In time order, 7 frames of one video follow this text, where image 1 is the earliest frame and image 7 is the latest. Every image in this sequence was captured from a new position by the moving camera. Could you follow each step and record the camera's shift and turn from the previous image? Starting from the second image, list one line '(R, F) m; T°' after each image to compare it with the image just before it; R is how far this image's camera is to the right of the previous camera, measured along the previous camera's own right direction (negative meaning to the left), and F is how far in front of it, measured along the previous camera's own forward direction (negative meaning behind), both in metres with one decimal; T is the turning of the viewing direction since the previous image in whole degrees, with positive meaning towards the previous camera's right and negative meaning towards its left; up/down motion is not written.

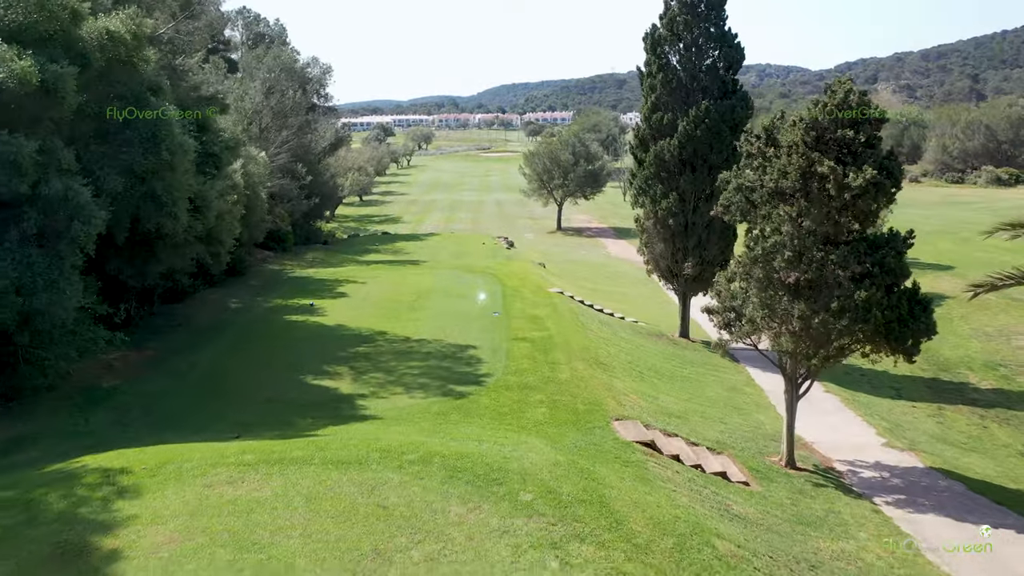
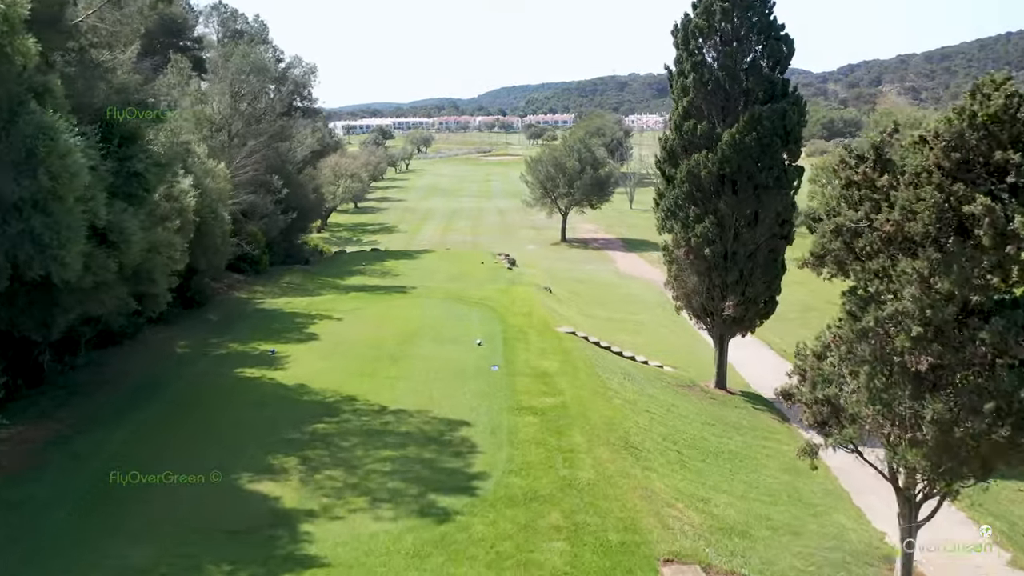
(0.0, +3.8) m; 0°
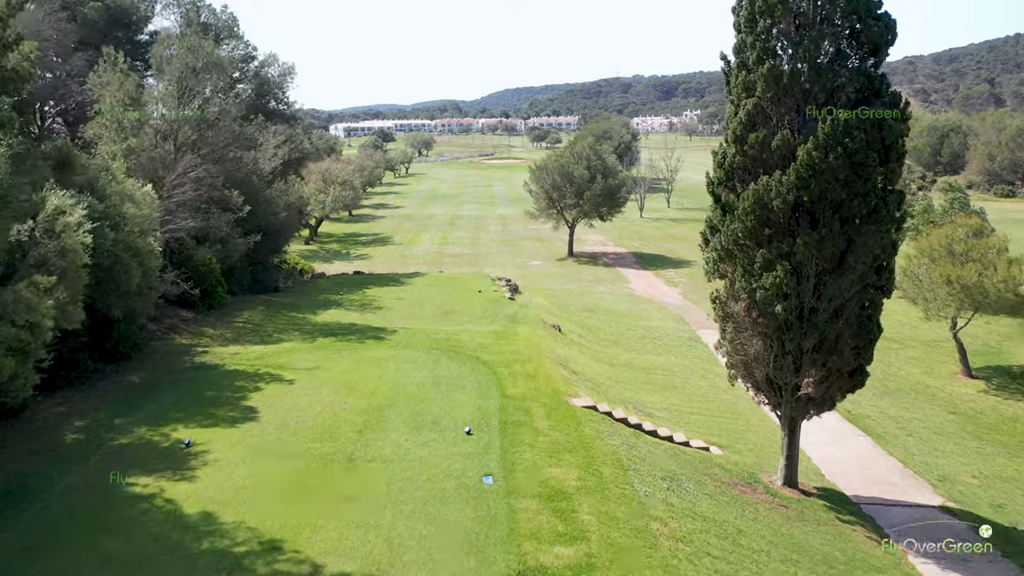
(0.0, +4.8) m; 0°
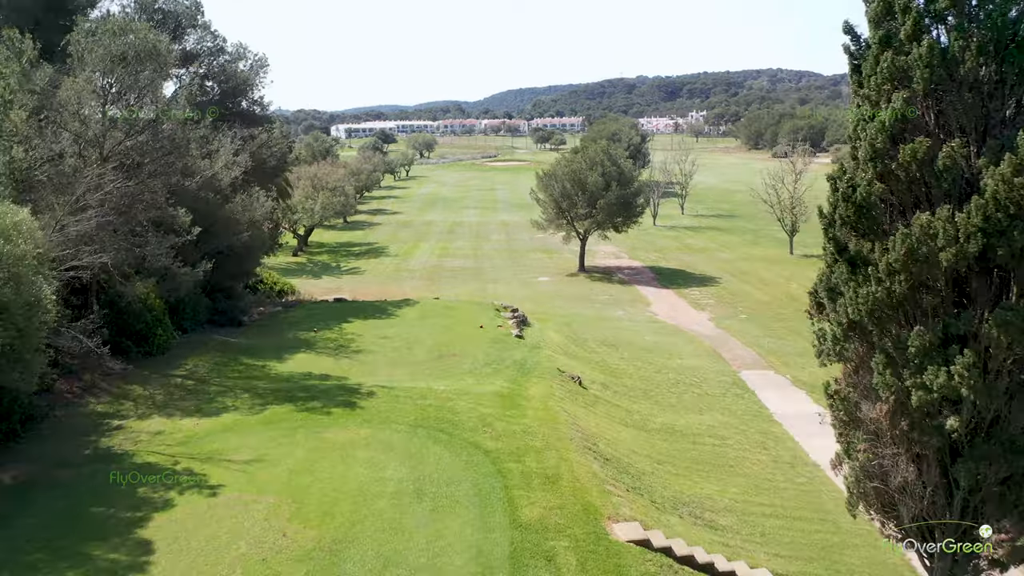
(-0.2, +4.8) m; 0°
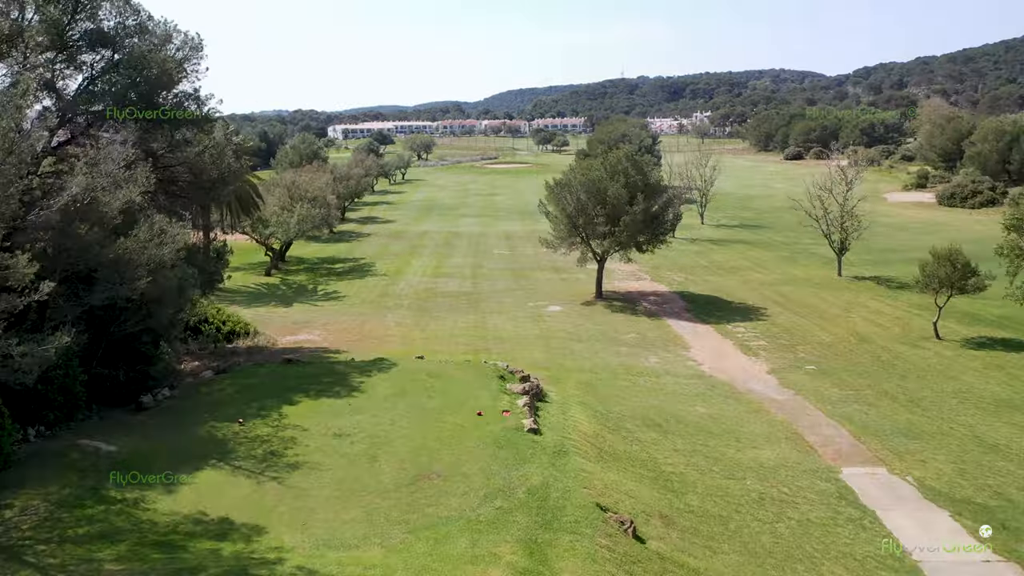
(-0.3, +7.4) m; 0°
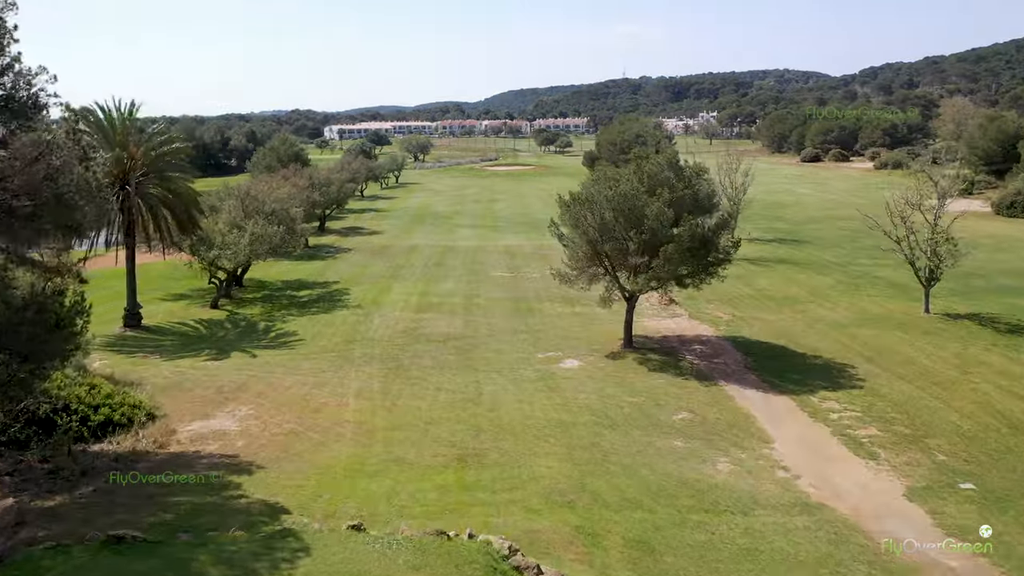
(-0.1, +9.7) m; 0°
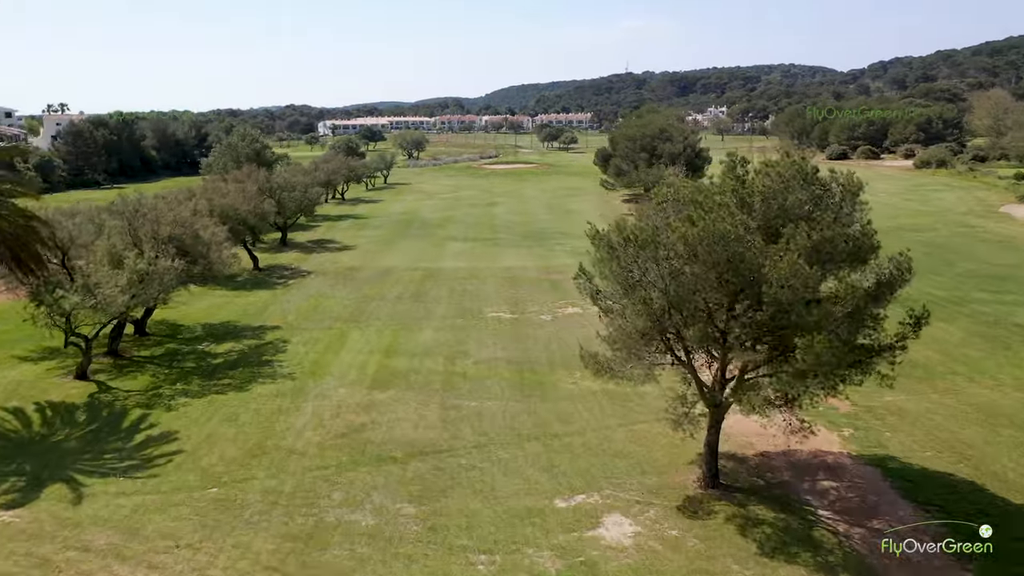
(0.0, +13.2) m; 0°
